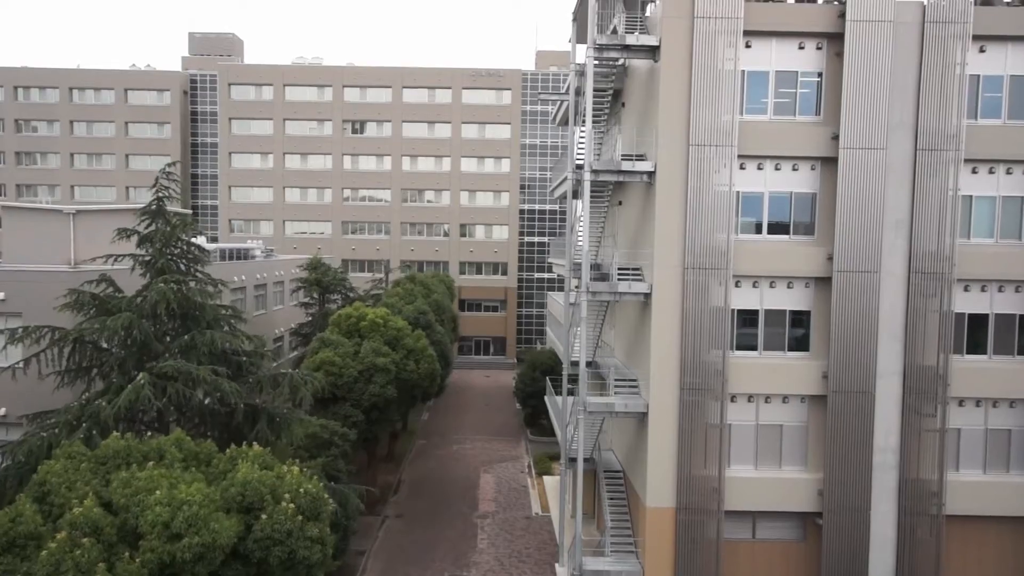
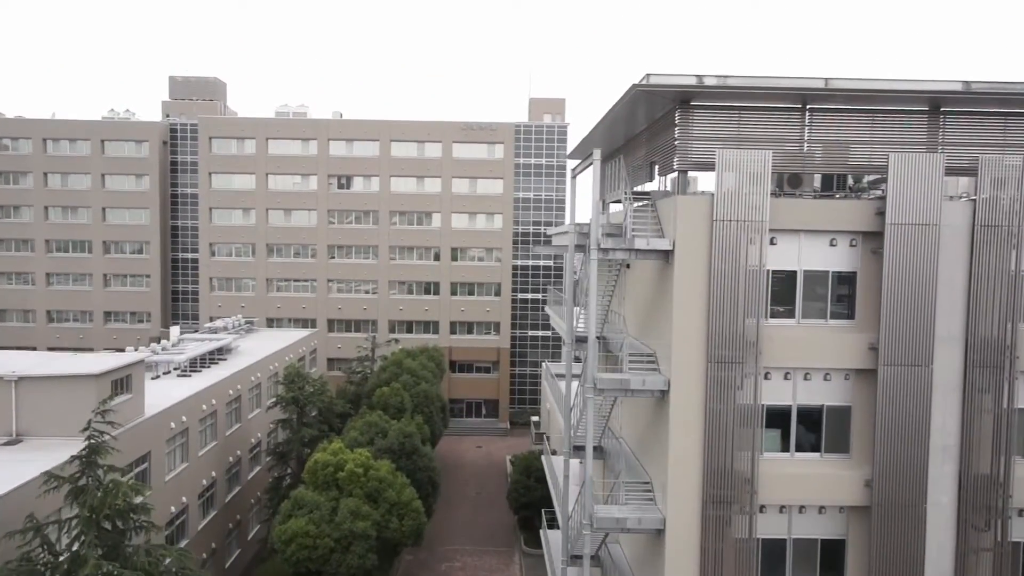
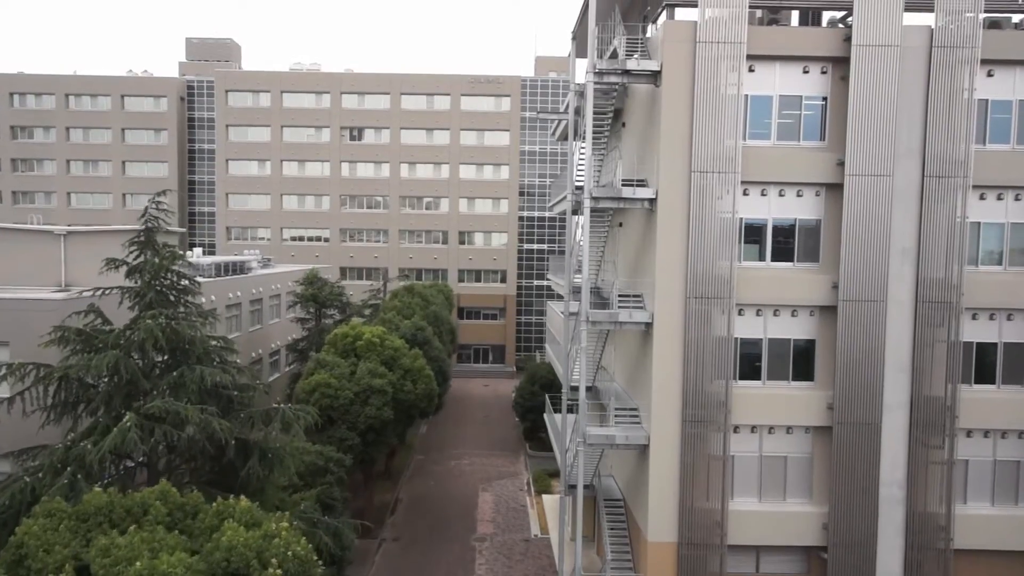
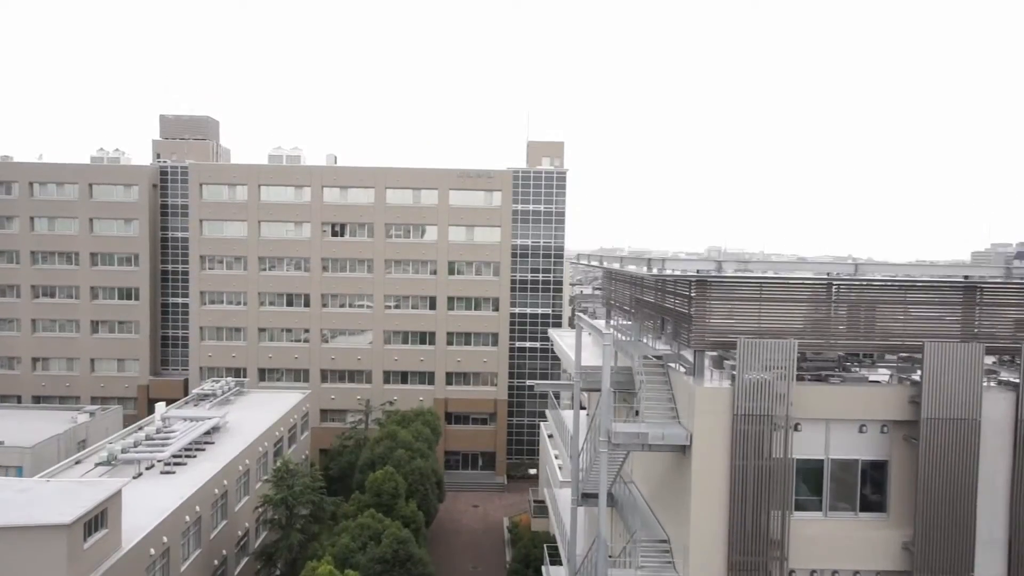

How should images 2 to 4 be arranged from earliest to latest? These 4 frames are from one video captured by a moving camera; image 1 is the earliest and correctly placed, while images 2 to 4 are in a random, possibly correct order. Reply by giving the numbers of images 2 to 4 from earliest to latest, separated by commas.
3, 2, 4
